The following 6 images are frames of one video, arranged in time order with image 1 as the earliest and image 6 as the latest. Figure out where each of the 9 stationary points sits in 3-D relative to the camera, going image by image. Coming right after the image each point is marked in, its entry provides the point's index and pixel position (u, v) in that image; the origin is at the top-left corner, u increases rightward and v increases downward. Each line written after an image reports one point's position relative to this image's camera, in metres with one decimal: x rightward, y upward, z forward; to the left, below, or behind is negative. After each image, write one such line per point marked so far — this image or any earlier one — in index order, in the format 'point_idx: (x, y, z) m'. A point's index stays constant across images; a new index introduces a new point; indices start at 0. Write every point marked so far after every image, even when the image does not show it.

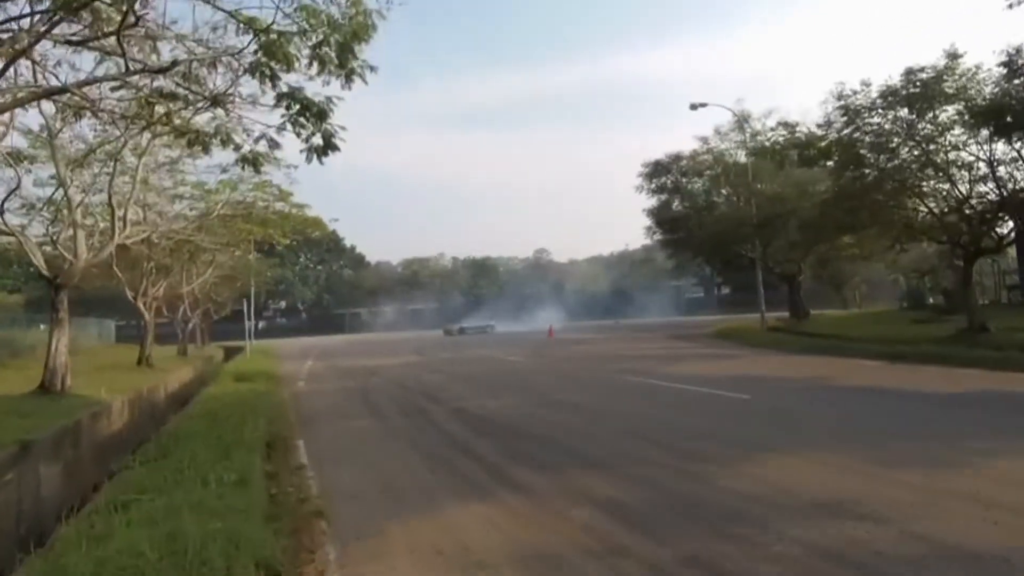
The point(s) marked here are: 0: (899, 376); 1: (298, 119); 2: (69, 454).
0: (+7.1, -1.6, +19.2) m
1: (-2.8, +2.3, +13.9) m
2: (-6.0, -2.2, +14.1) m
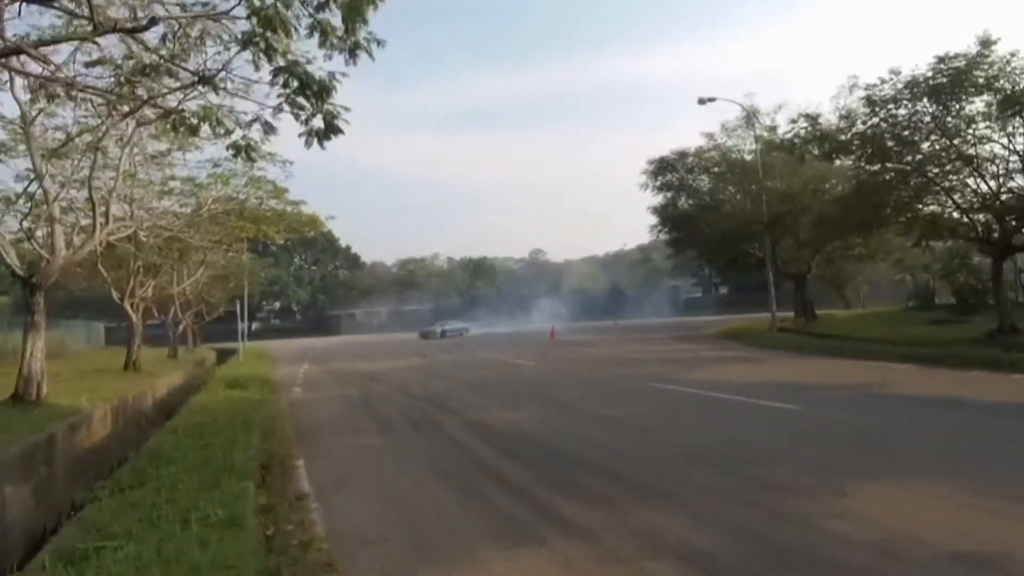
0: (+7.4, -1.6, +17.8) m
1: (-2.6, +2.3, +12.4) m
2: (-5.7, -2.2, +12.6) m
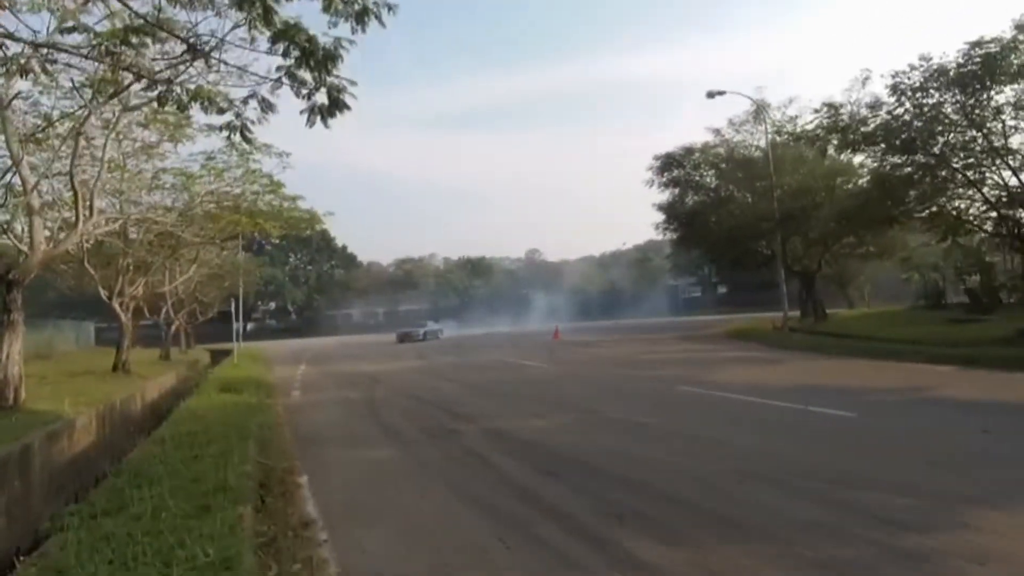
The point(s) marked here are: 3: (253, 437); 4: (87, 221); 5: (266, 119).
0: (+7.6, -1.5, +16.5) m
1: (-2.3, +2.3, +11.1) m
2: (-5.4, -2.2, +11.3) m
3: (-3.0, -1.8, +12.2) m
4: (-8.0, +1.3, +19.8) m
5: (-3.1, +2.1, +13.3) m
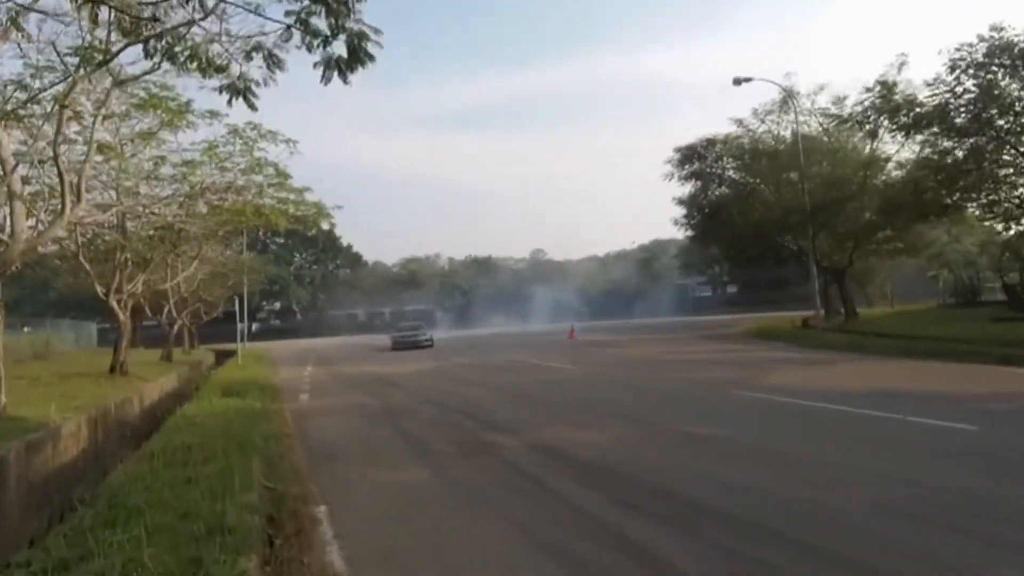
0: (+8.2, -1.4, +14.6) m
1: (-1.8, +2.4, +9.2) m
2: (-4.9, -2.1, +9.4) m
3: (-2.5, -1.6, +10.3) m
4: (-7.4, +1.4, +17.9) m
5: (-2.6, +2.3, +11.4) m
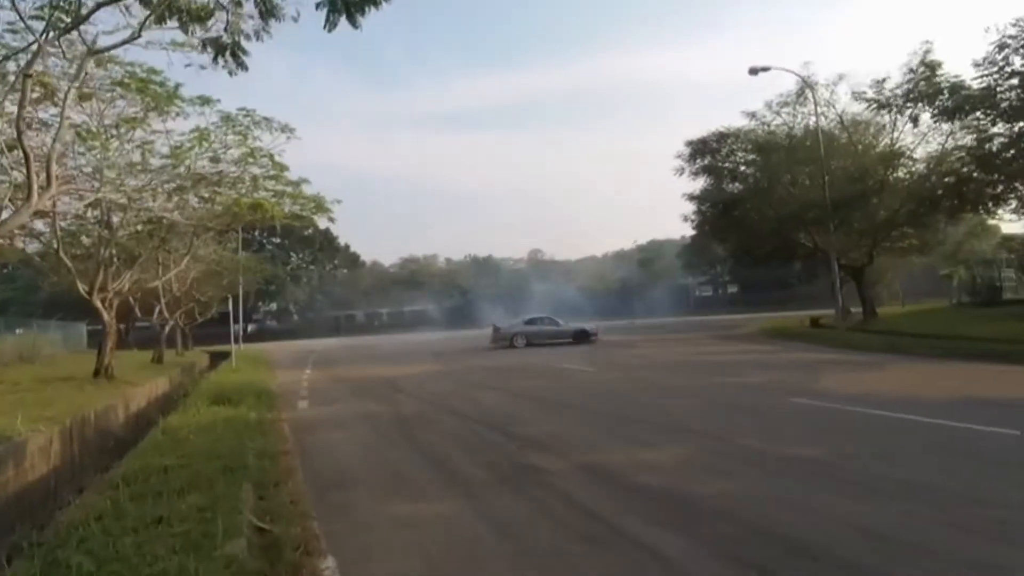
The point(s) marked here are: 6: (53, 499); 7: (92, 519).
0: (+8.5, -1.3, +12.8) m
1: (-1.4, +2.5, +7.4) m
2: (-4.5, -2.0, +7.5) m
3: (-2.1, -1.6, +8.5) m
4: (-7.1, +1.4, +16.1) m
5: (-2.2, +2.3, +9.6) m
6: (-5.7, -2.7, +12.9) m
7: (-2.8, -1.5, +6.8) m
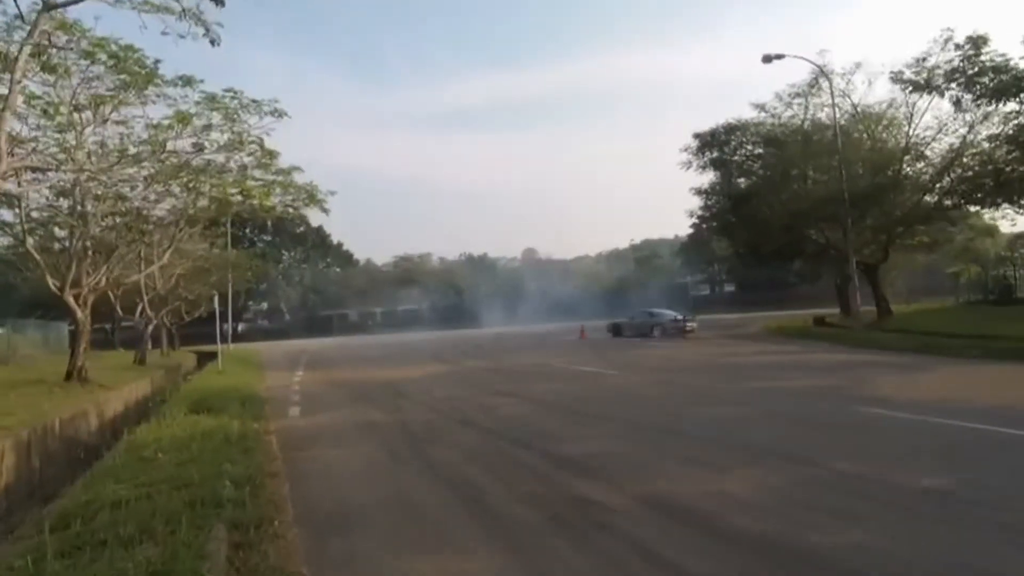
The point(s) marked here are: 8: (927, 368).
0: (+8.8, -1.2, +10.9) m
1: (-1.1, +2.6, +5.5) m
2: (-4.2, -1.9, +5.6) m
3: (-1.8, -1.5, +6.6) m
4: (-6.8, +1.5, +14.1) m
5: (-1.9, +2.4, +7.7) m
6: (-5.4, -2.6, +11.0) m
7: (-2.4, -1.4, +4.9) m
8: (+7.5, -1.4, +18.4) m
